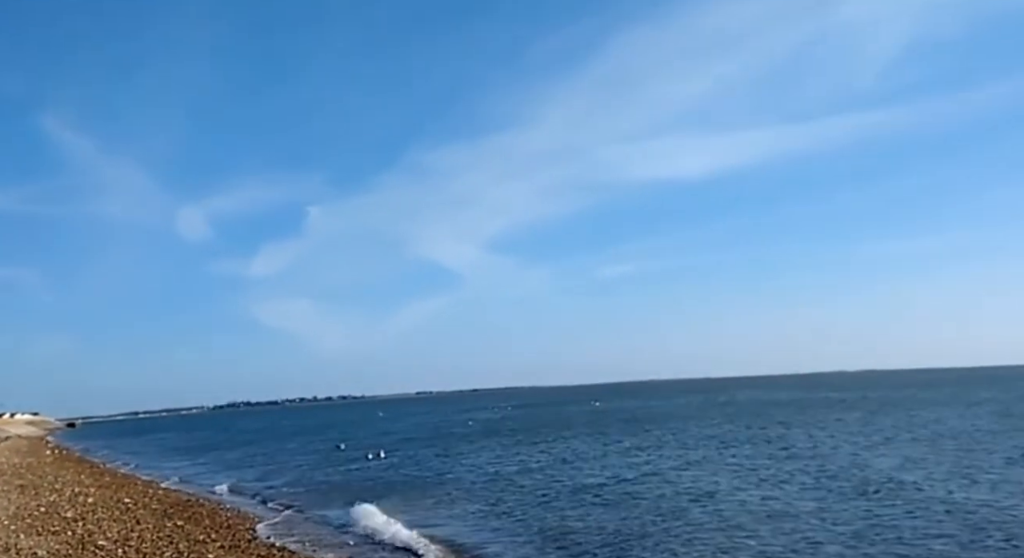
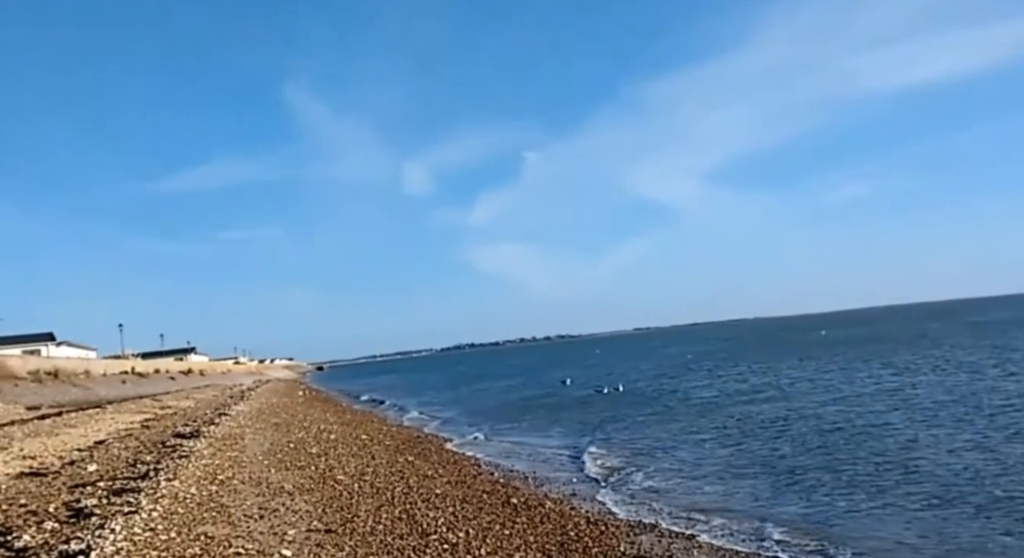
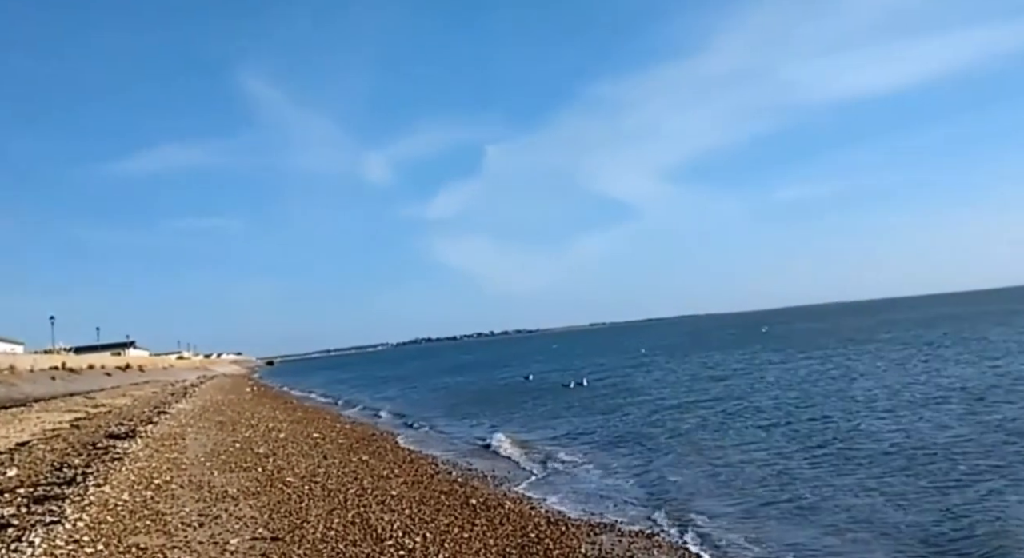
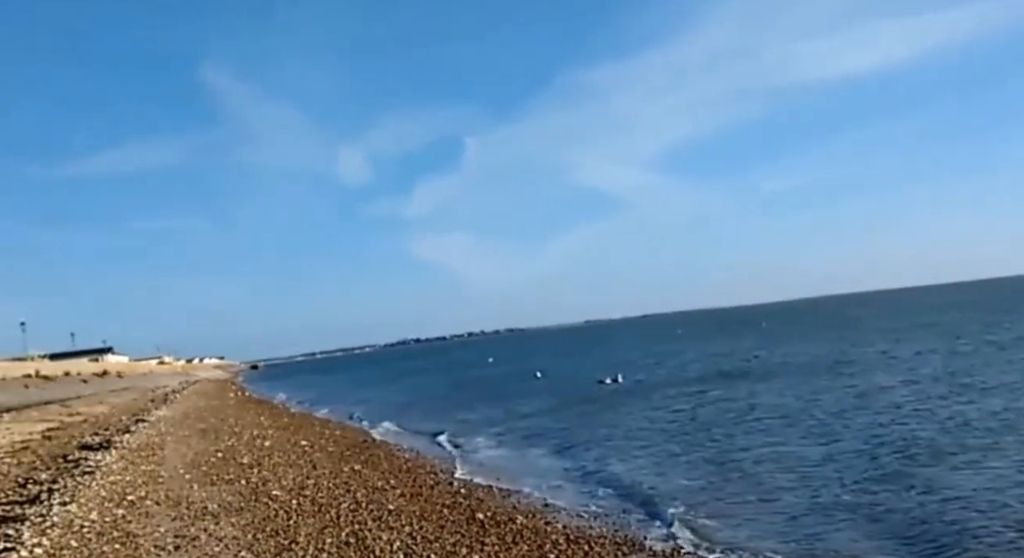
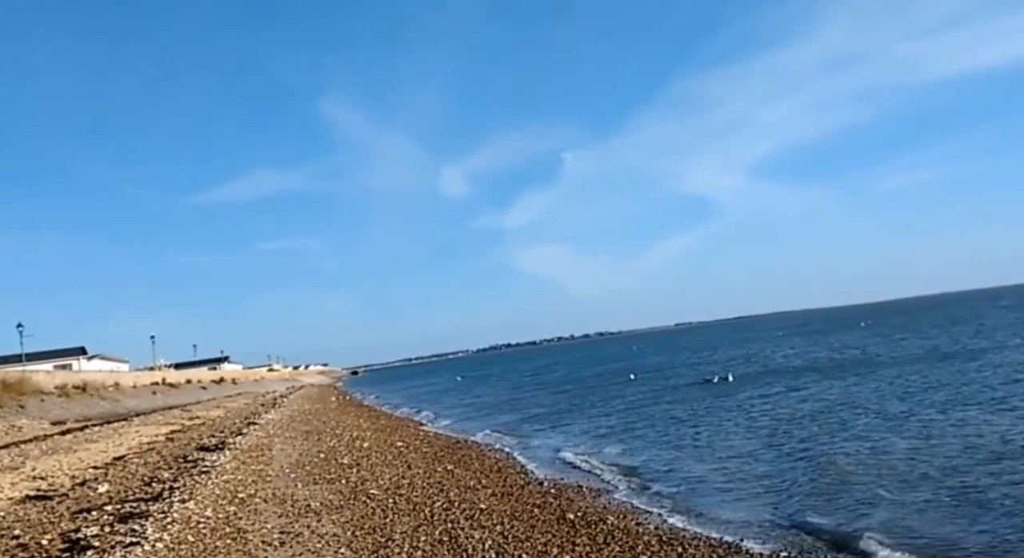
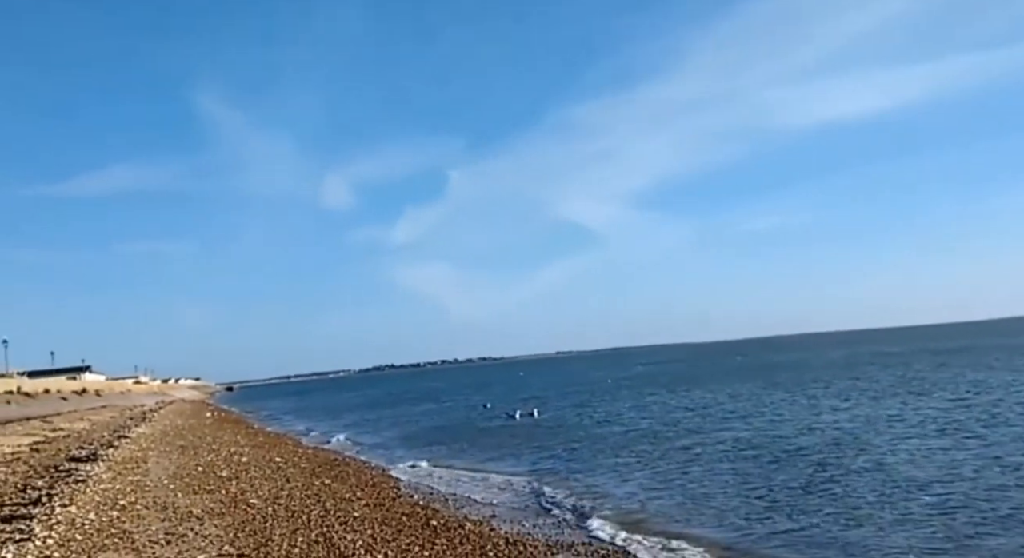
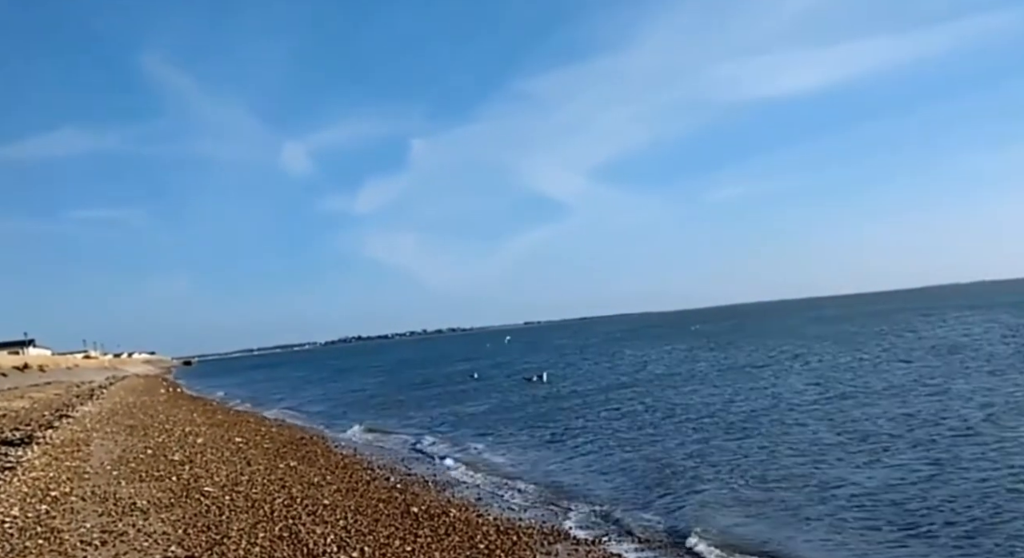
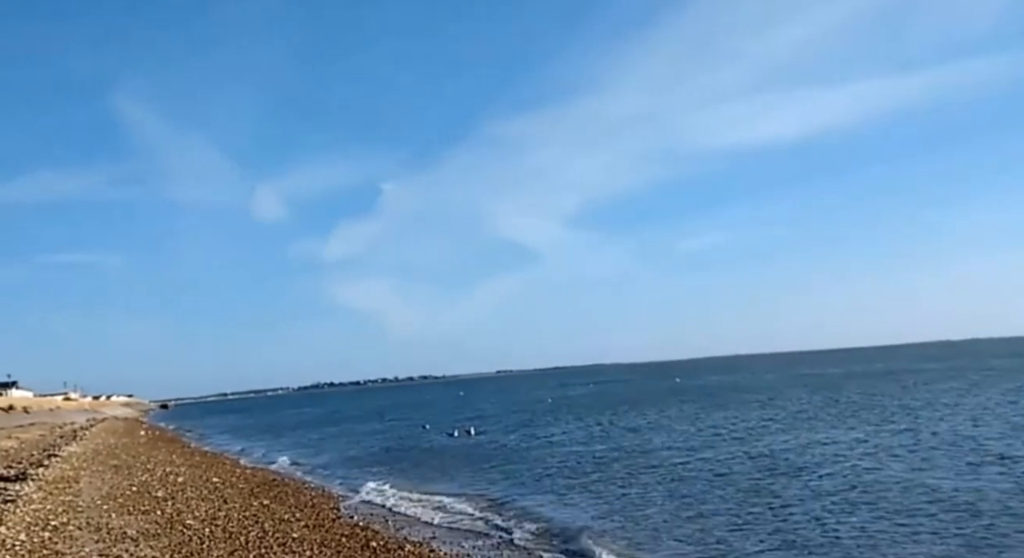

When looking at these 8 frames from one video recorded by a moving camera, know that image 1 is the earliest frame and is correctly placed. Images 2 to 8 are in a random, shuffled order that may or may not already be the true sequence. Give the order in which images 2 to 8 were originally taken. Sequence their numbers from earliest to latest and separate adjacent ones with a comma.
8, 6, 2, 3, 7, 4, 5
